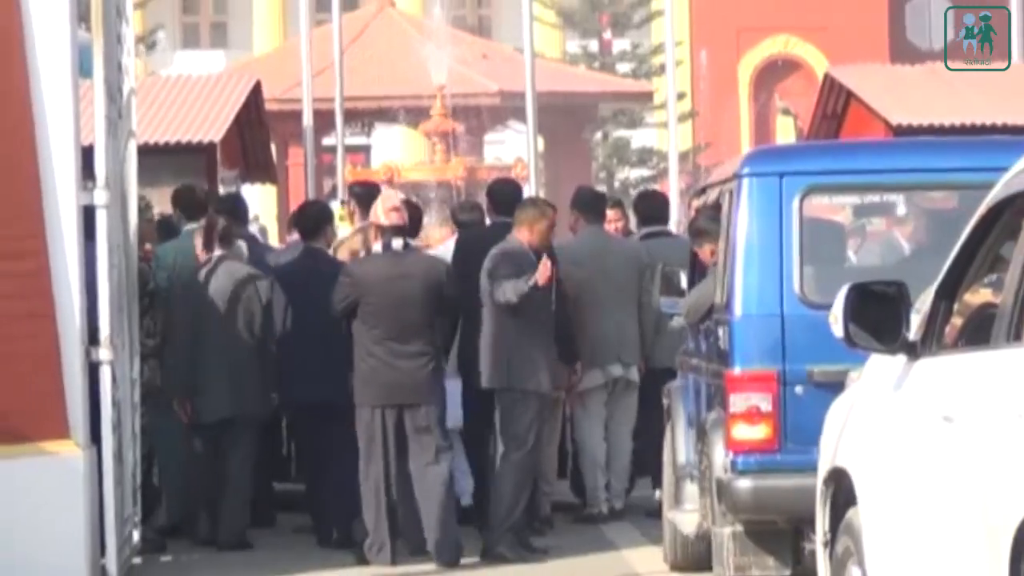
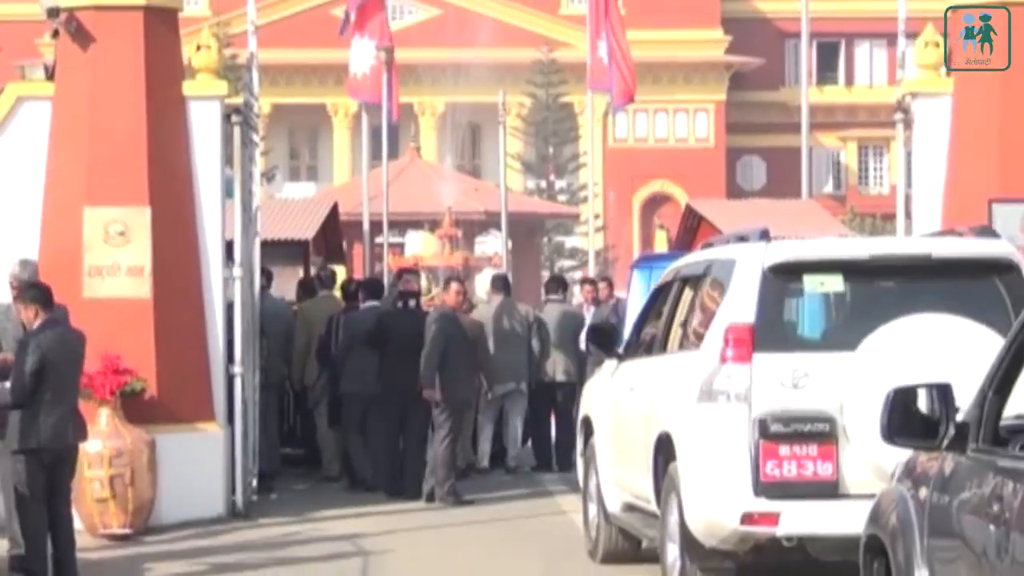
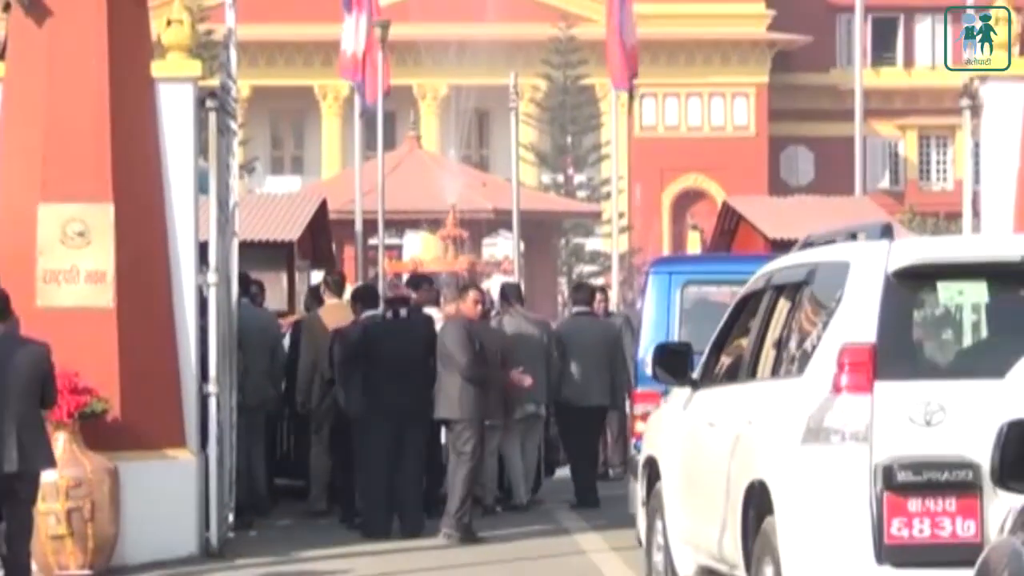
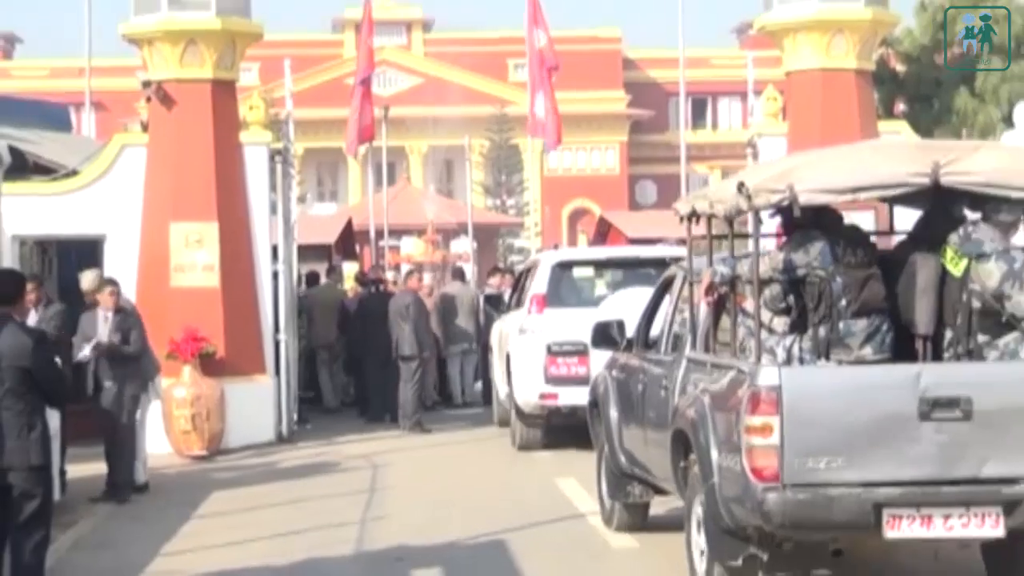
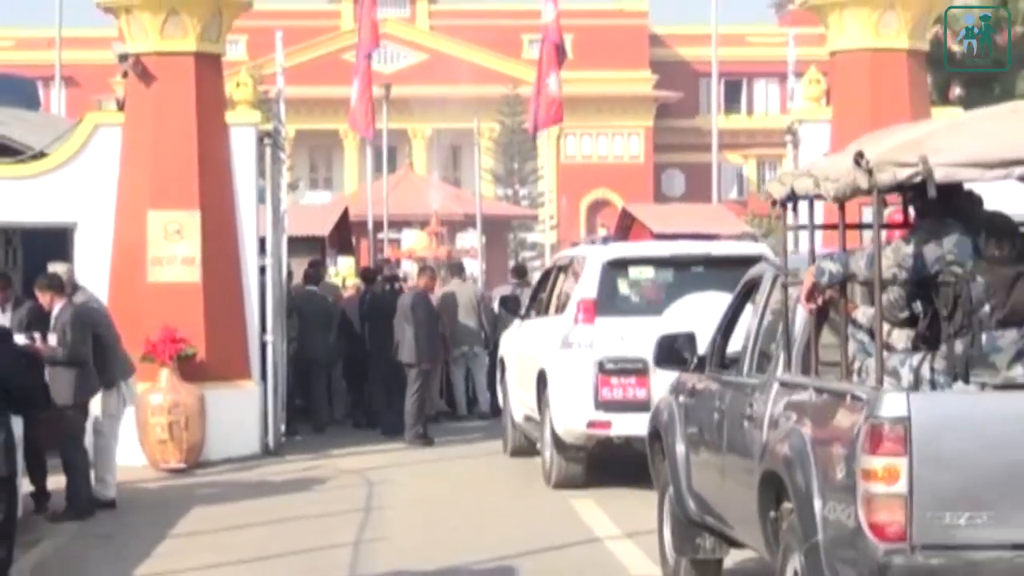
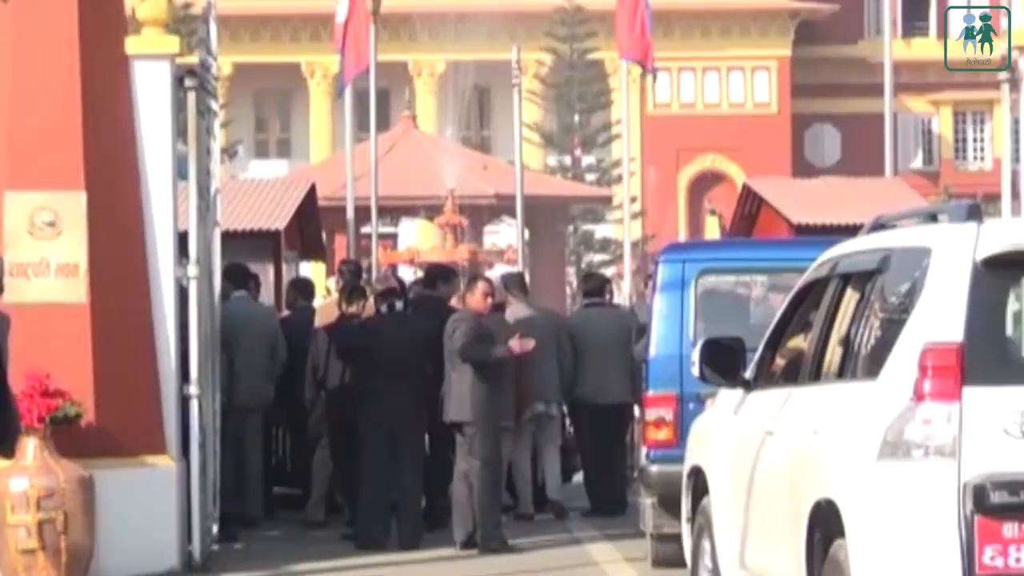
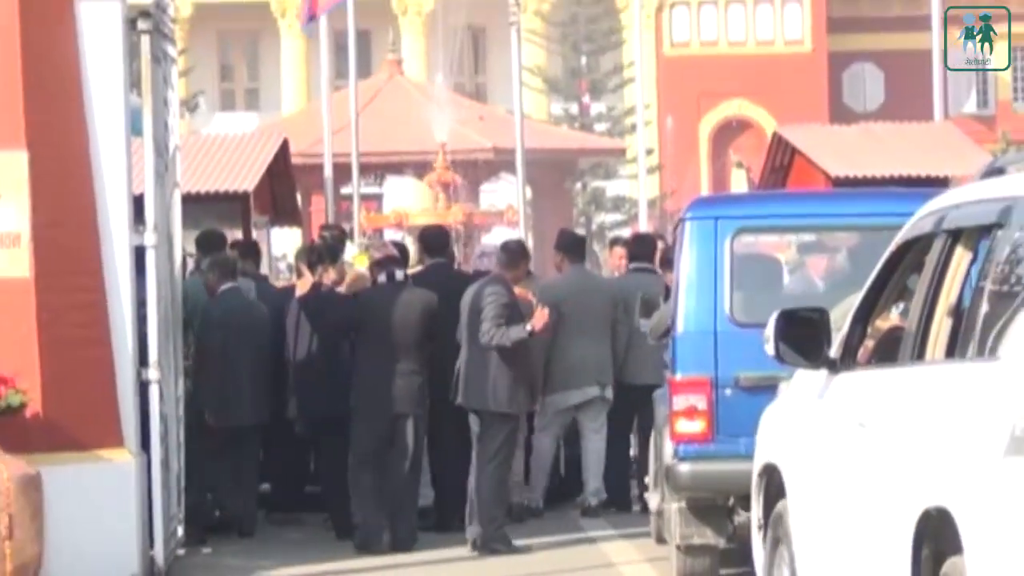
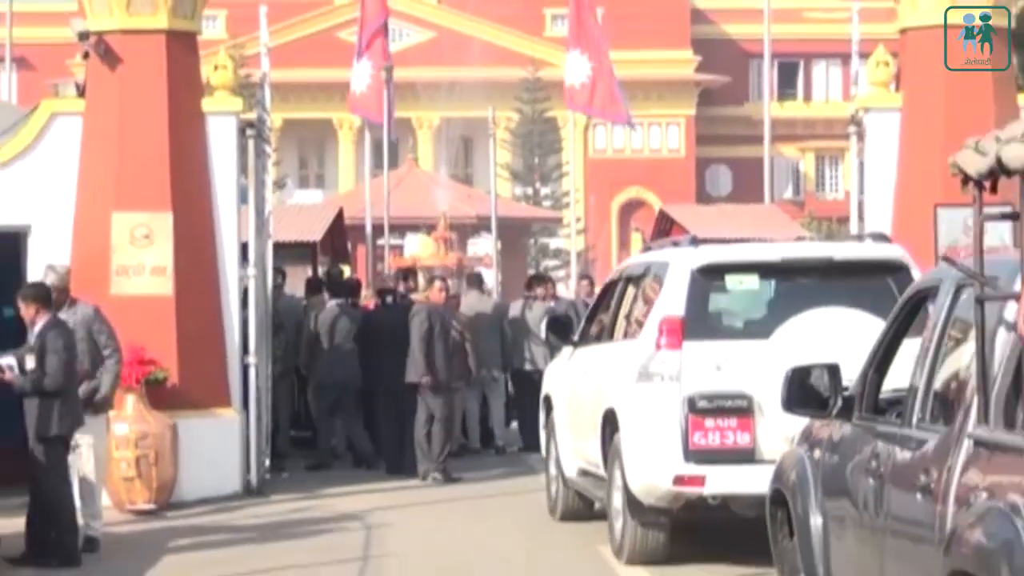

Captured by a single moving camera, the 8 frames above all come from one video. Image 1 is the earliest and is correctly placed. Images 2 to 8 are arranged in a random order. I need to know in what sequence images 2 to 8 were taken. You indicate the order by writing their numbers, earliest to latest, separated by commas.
7, 6, 3, 2, 8, 5, 4
